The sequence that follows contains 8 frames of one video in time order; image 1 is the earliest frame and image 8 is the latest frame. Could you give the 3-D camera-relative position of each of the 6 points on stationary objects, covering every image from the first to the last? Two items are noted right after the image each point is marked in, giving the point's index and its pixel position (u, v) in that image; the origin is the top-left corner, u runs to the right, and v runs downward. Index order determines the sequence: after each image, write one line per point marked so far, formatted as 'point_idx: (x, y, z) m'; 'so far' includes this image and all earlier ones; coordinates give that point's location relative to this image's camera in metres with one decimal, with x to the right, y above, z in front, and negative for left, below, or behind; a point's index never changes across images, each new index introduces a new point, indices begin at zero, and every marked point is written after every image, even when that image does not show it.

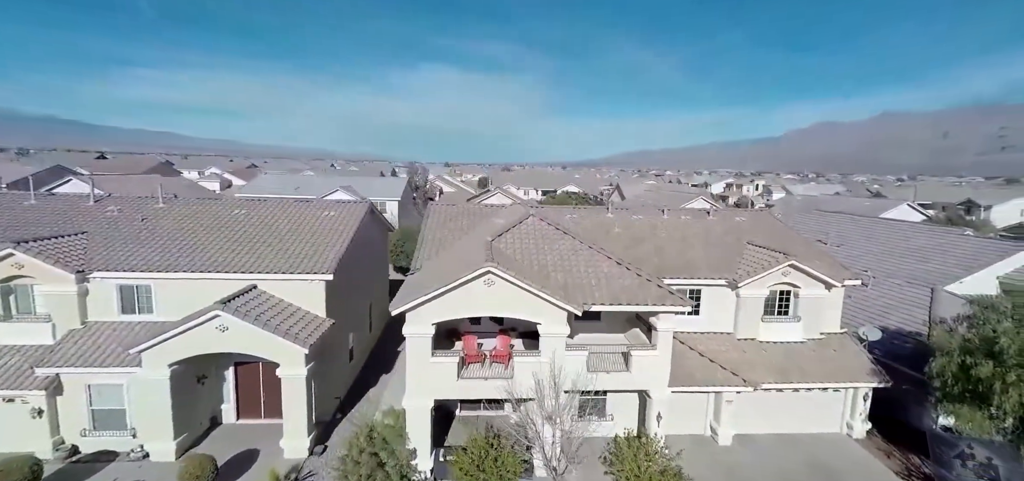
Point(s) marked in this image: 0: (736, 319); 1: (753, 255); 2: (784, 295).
0: (+7.4, -2.5, +15.2) m
1: (+8.3, -0.5, +15.8) m
2: (+8.9, -1.8, +15.2) m
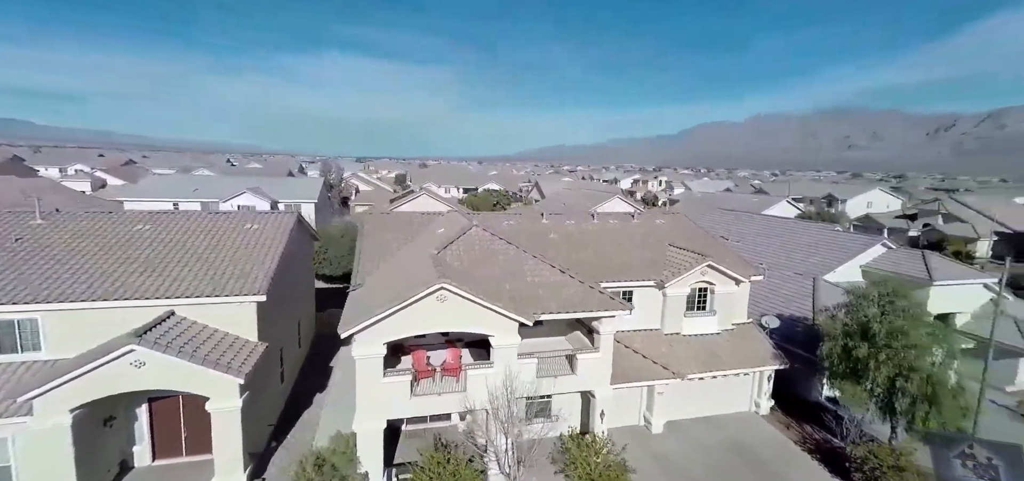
0: (+5.4, -2.7, +16.7) m
1: (+6.2, -0.6, +17.4) m
2: (+6.9, -1.9, +16.9) m
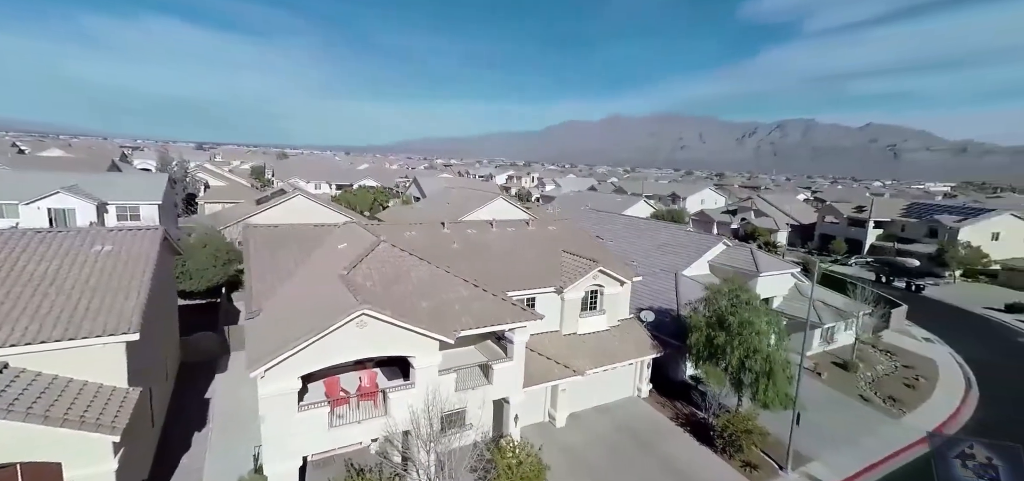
0: (+1.9, -3.0, +18.2) m
1: (+2.4, -0.9, +19.0) m
2: (+3.3, -2.2, +18.8) m
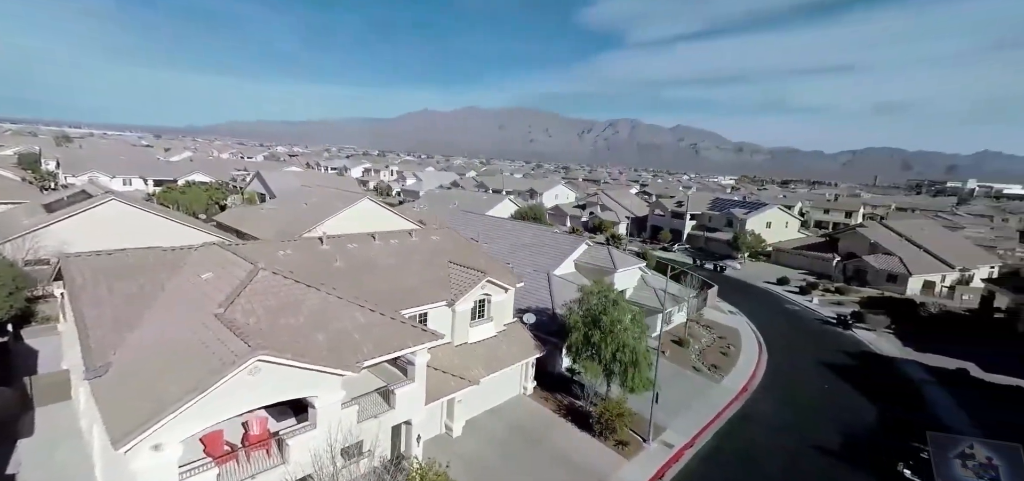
0: (-2.4, -3.5, +18.5) m
1: (-2.3, -1.4, +19.4) m
2: (-1.3, -2.6, +19.5) m
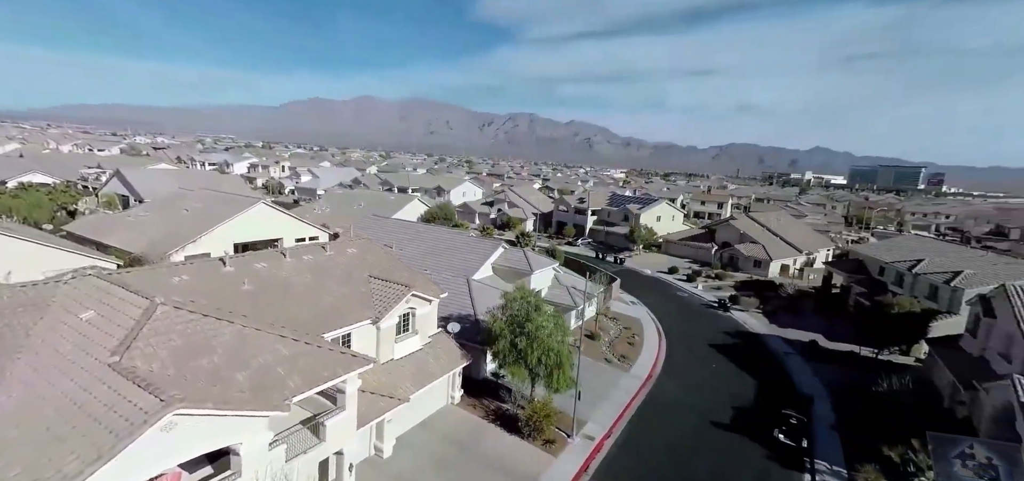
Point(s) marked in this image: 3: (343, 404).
0: (-5.2, -4.1, +18.0) m
1: (-5.3, -1.9, +18.7) m
2: (-4.4, -3.1, +19.1) m
3: (-5.2, -5.0, +14.2) m
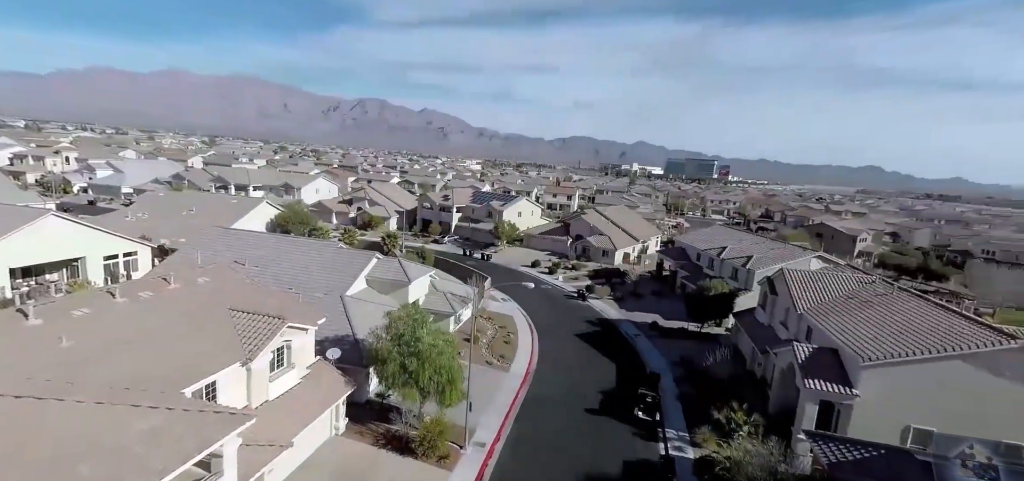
0: (-9.0, -5.2, +16.0) m
1: (-9.5, -3.0, +16.6) m
2: (-8.7, -4.2, +17.4) m
3: (-7.8, -6.2, +12.5) m
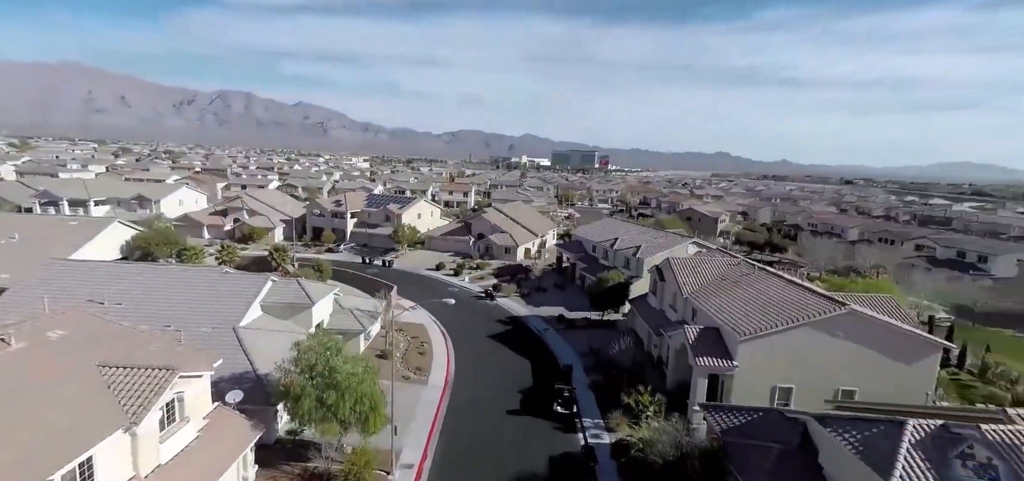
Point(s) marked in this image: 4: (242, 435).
0: (-11.1, -6.5, +13.8) m
1: (-11.8, -4.4, +14.2) m
2: (-11.1, -5.5, +15.2) m
3: (-9.0, -7.5, +10.7) m
4: (-9.9, -7.2, +17.1) m
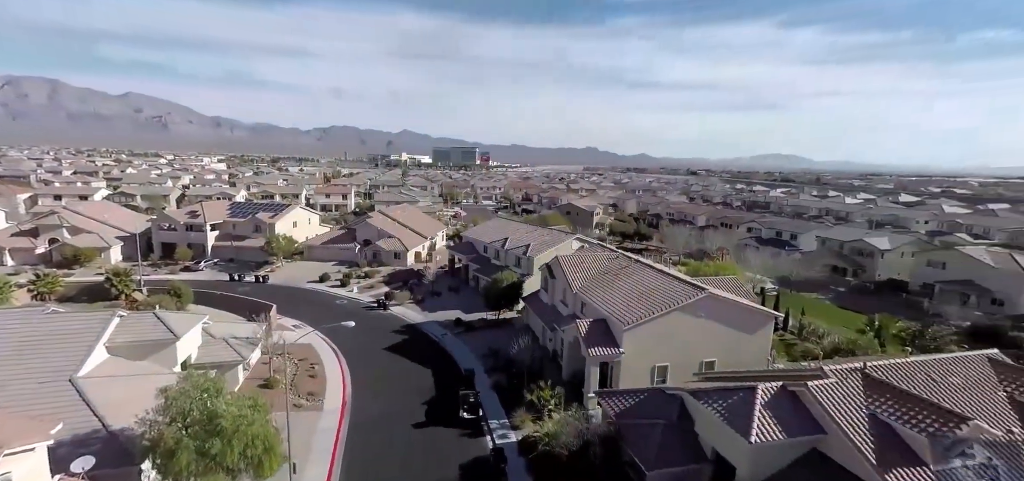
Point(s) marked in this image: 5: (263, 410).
0: (-13.0, -7.8, +10.9) m
1: (-14.0, -5.6, +11.0) m
2: (-13.5, -6.7, +12.1) m
3: (-10.2, -8.6, +8.4) m
4: (-12.7, -8.4, +14.3) m
5: (-9.5, -6.4, +17.8) m
